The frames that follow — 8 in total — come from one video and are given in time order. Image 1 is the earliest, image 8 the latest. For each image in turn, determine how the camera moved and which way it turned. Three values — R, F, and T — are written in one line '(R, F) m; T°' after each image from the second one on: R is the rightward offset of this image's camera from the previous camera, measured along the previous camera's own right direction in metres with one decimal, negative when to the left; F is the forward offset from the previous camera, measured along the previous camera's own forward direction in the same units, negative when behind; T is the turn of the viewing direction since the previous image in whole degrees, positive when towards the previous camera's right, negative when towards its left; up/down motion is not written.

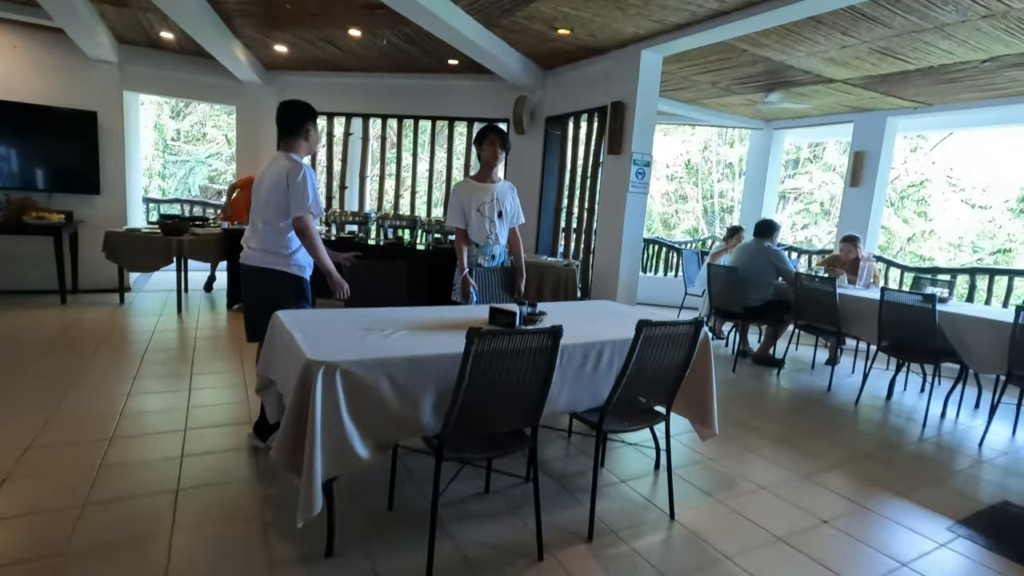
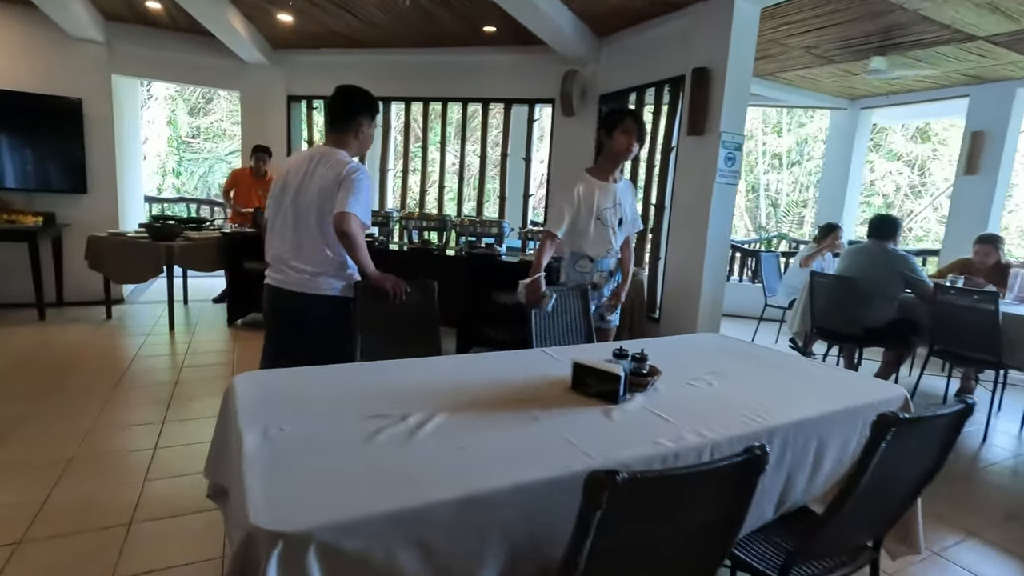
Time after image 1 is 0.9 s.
(-0.2, +0.8) m; -3°
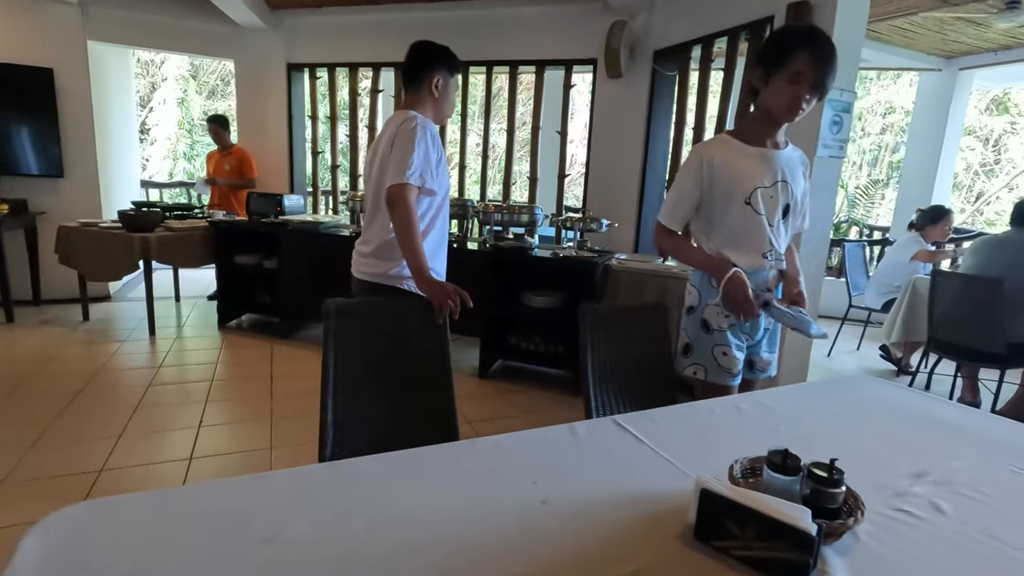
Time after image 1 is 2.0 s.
(-0.1, +0.7) m; -3°
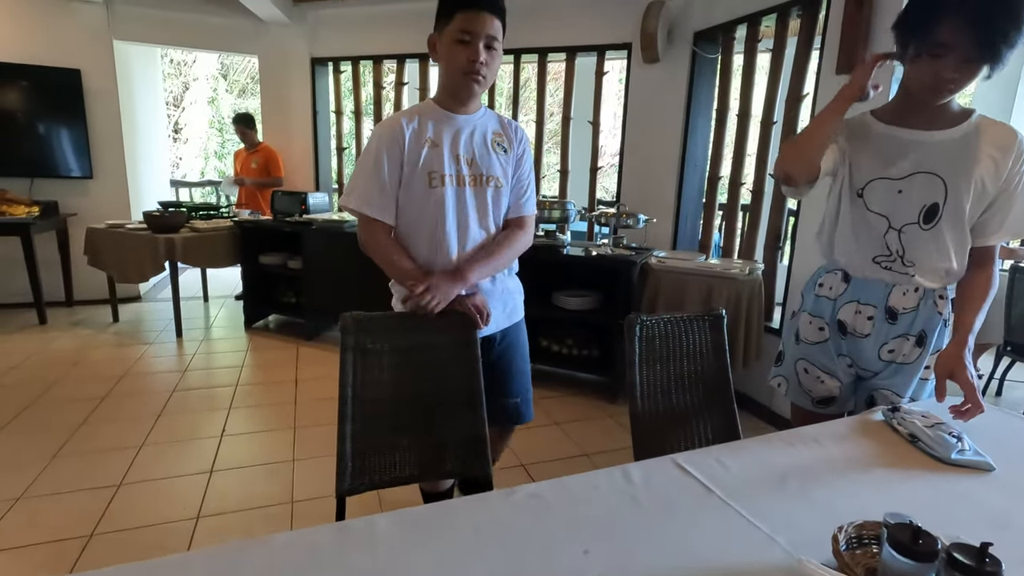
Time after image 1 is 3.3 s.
(0.0, +0.2) m; -3°
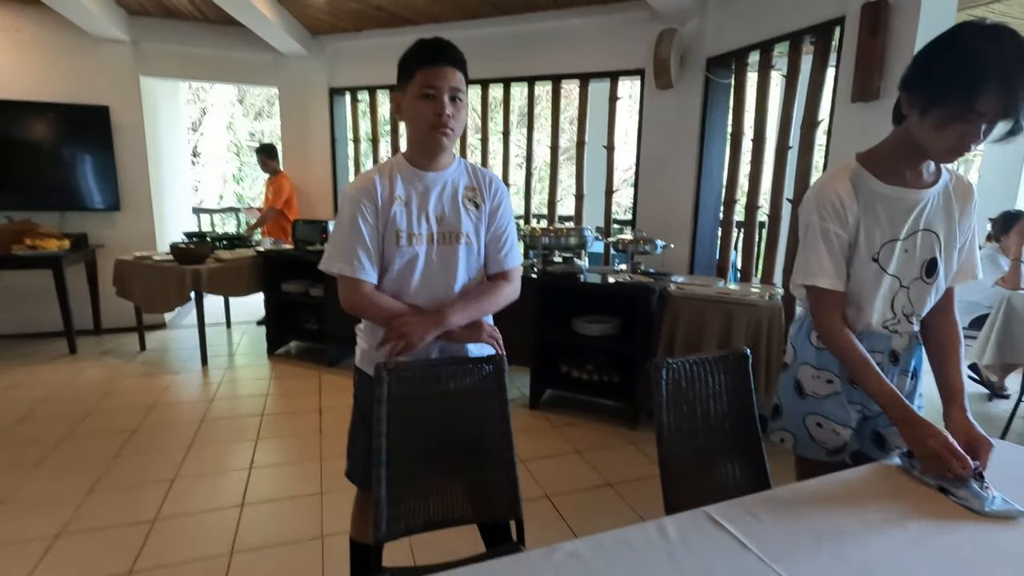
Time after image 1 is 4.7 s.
(0.0, 0.0) m; -1°
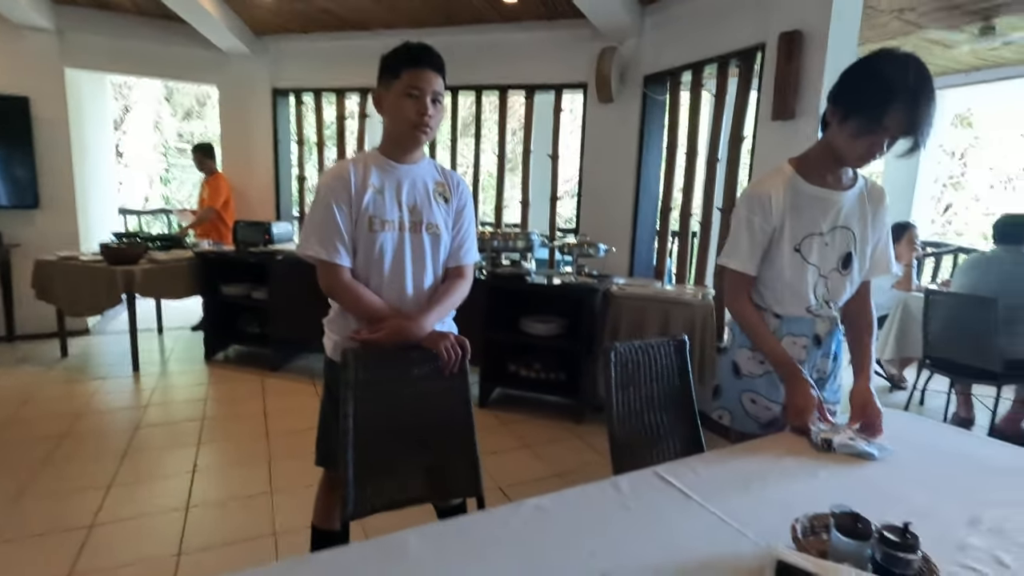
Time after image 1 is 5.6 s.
(-0.1, -0.1) m; +6°
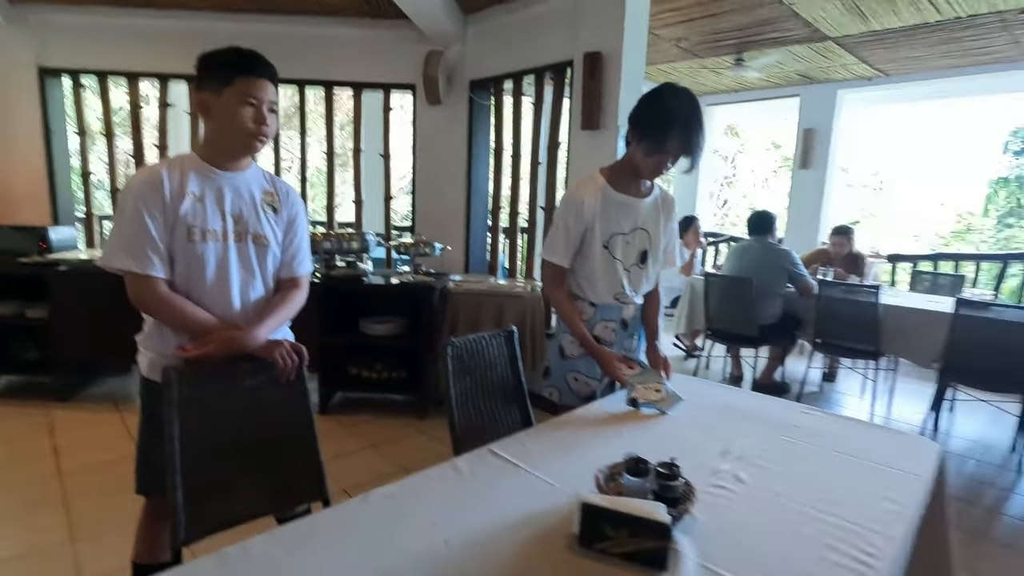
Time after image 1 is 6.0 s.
(0.0, -0.1) m; +17°
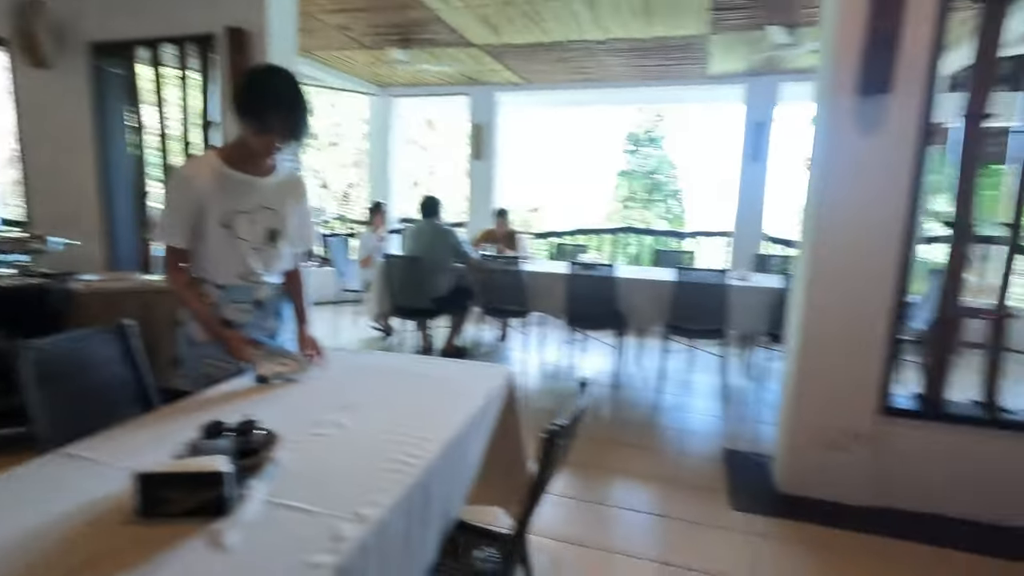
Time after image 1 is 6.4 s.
(+0.3, -0.2) m; +28°
